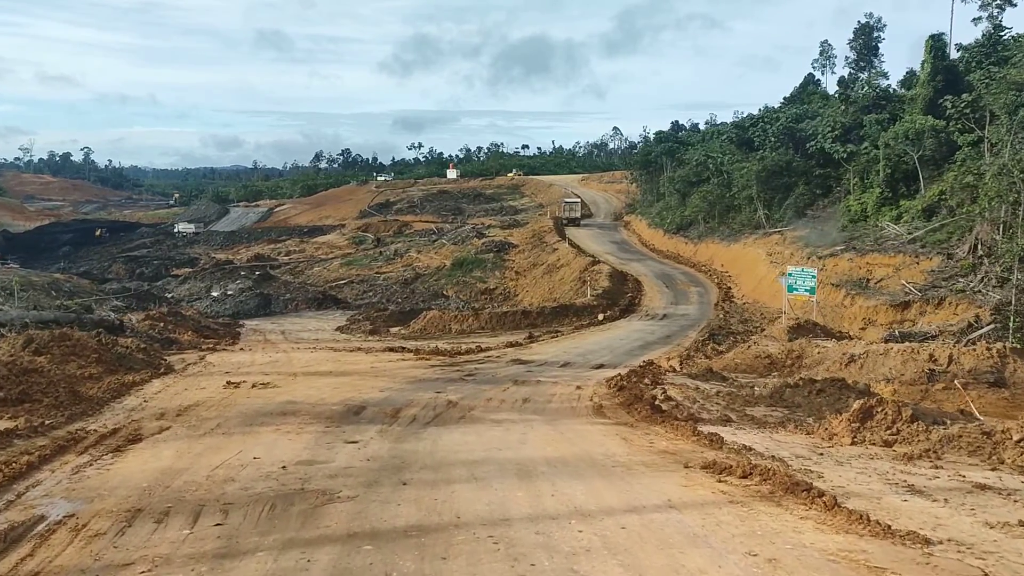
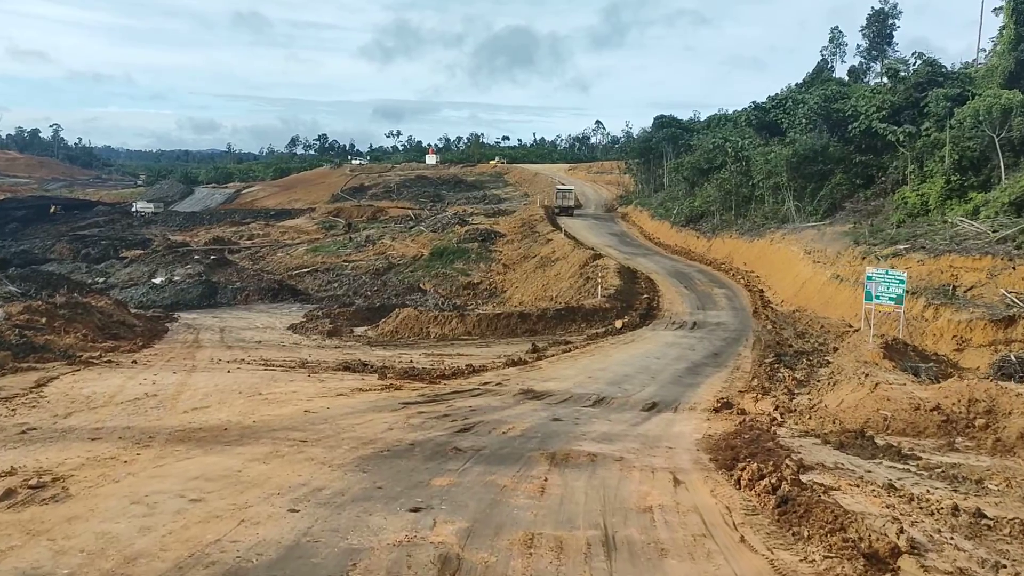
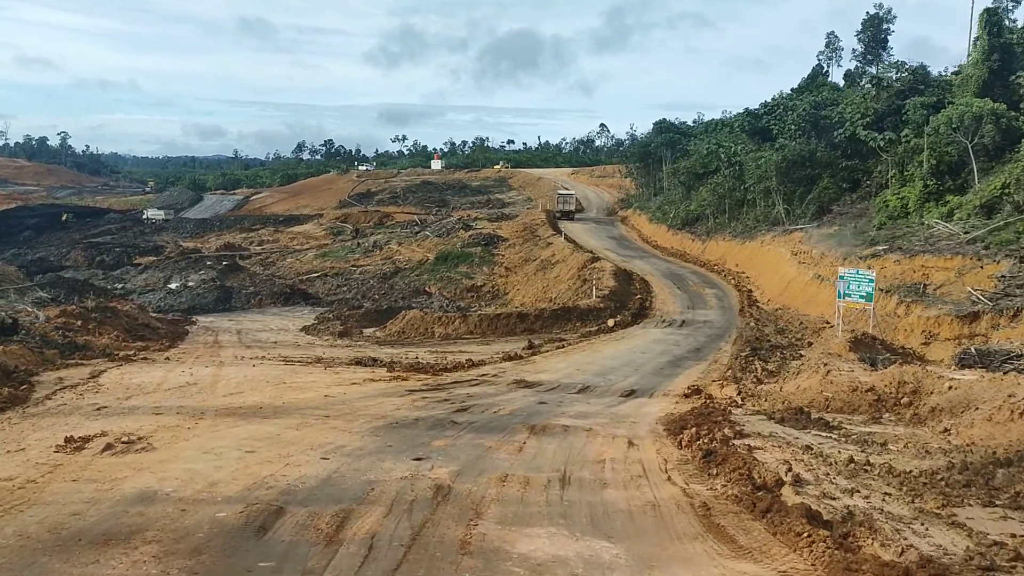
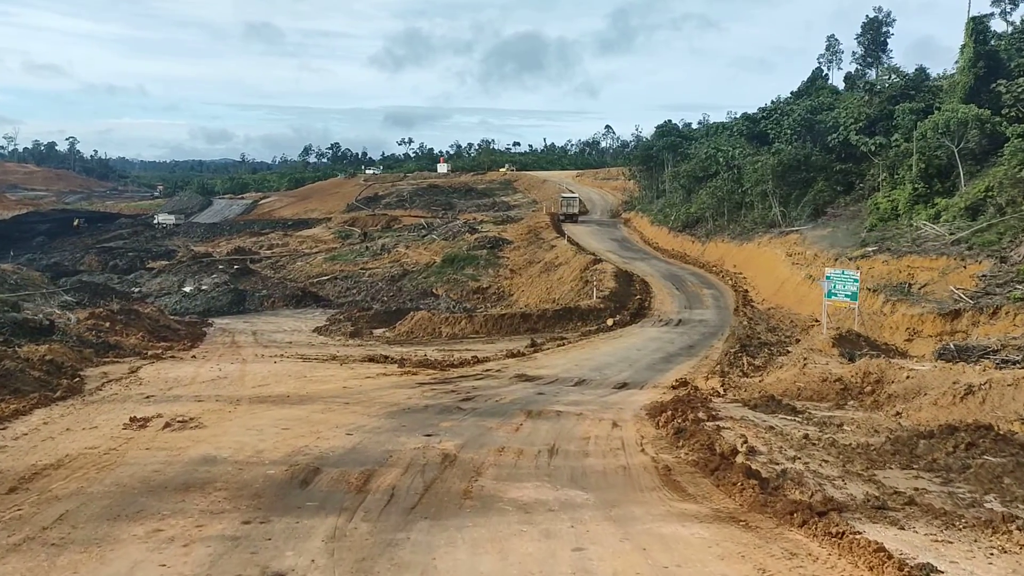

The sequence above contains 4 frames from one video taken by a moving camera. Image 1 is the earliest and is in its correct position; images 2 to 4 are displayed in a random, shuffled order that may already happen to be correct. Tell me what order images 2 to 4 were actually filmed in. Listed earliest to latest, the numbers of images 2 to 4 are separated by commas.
4, 3, 2
